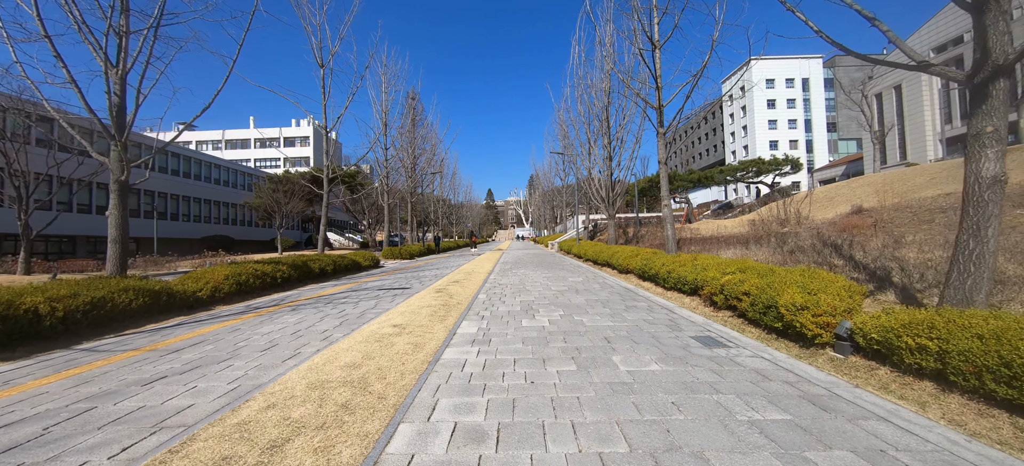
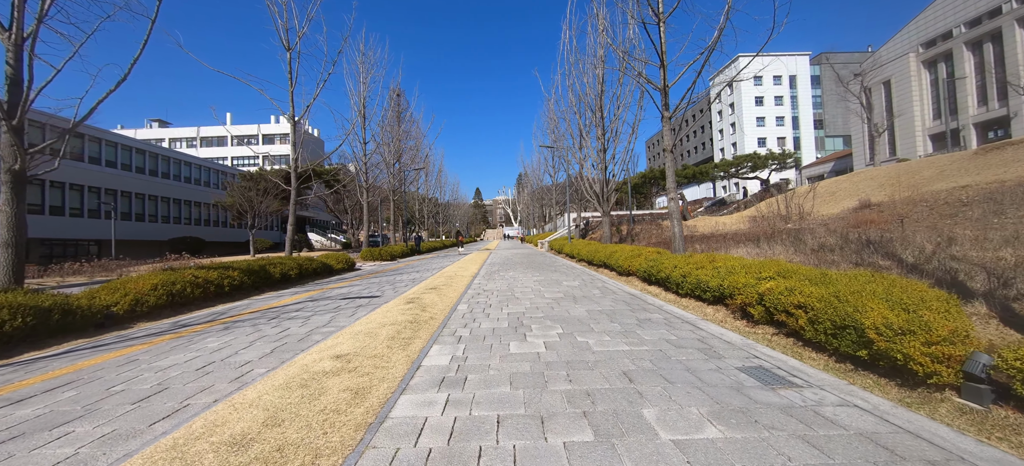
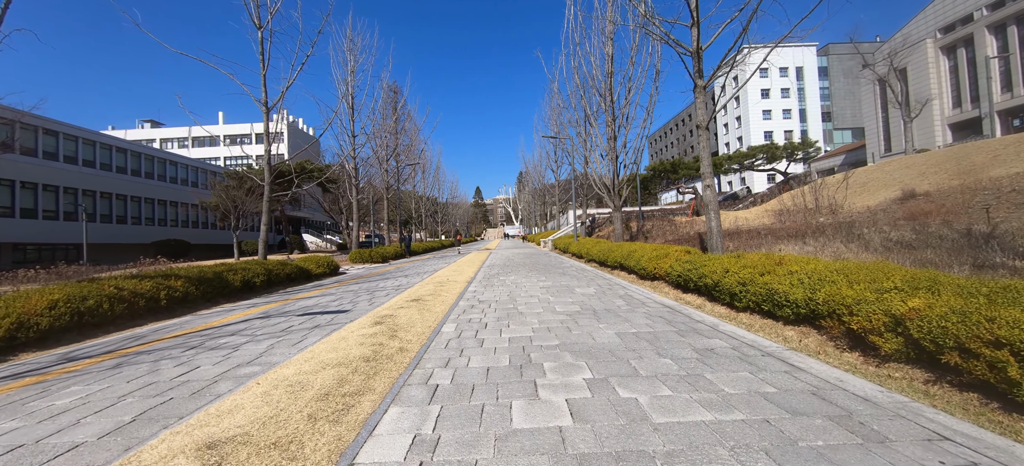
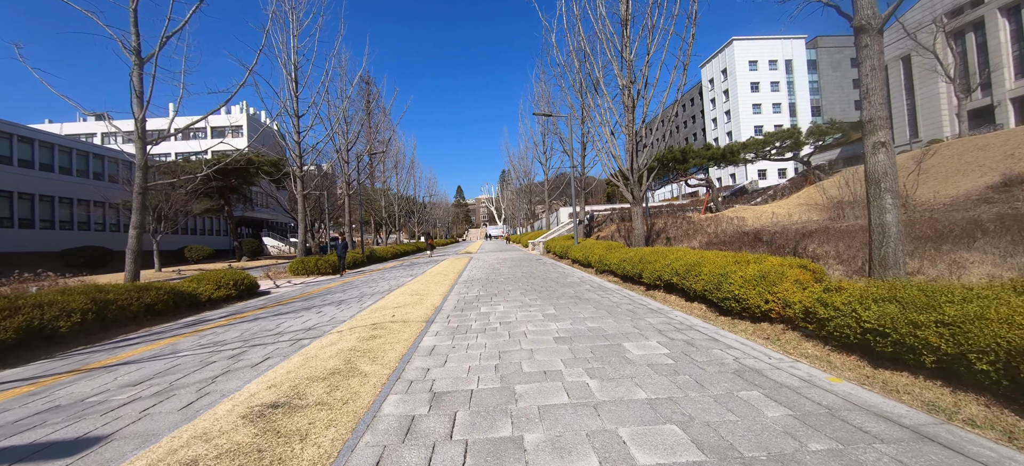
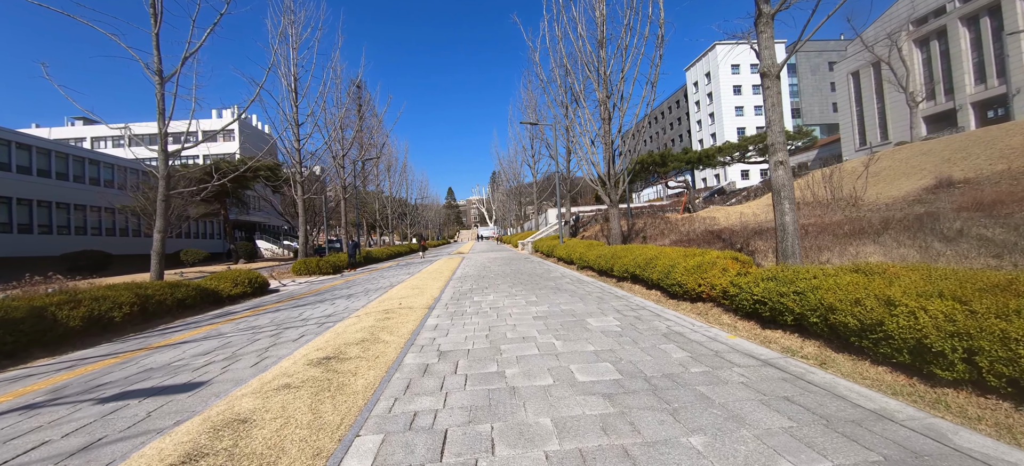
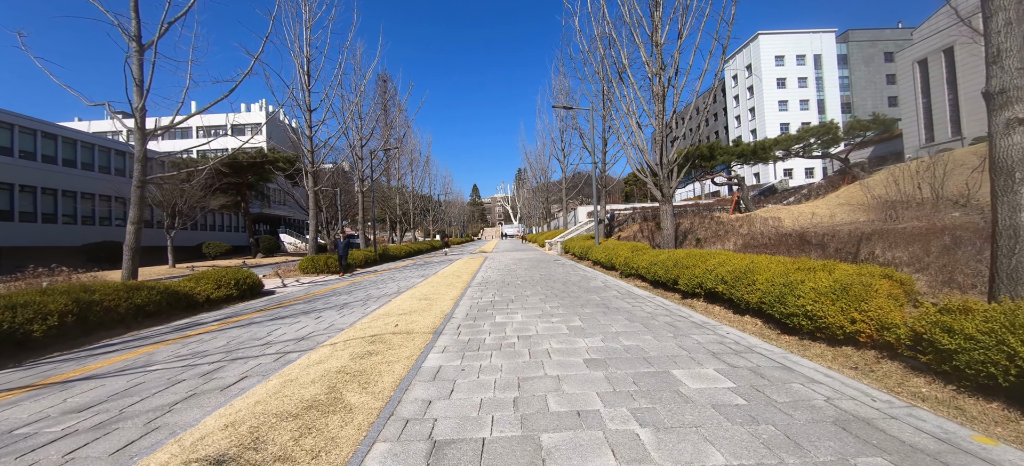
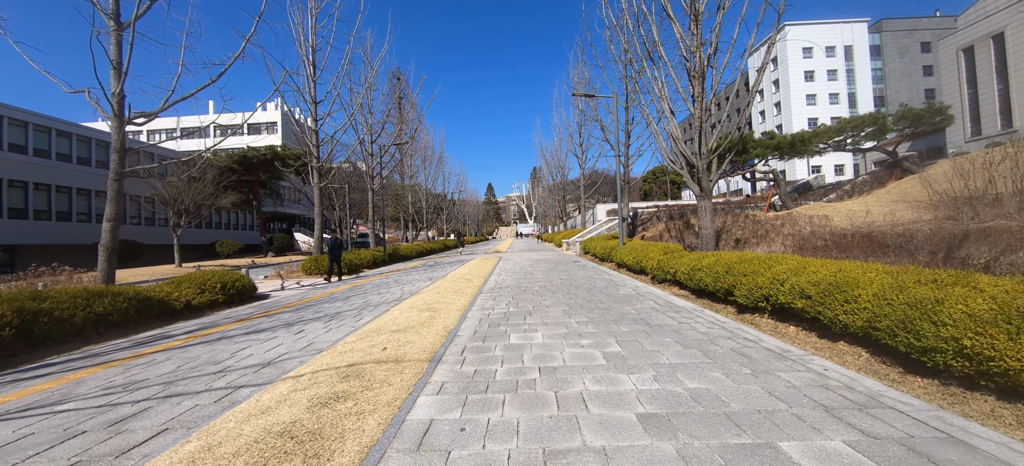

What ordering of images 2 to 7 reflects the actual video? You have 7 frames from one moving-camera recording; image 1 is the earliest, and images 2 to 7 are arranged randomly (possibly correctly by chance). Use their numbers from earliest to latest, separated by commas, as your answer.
2, 3, 5, 4, 6, 7
